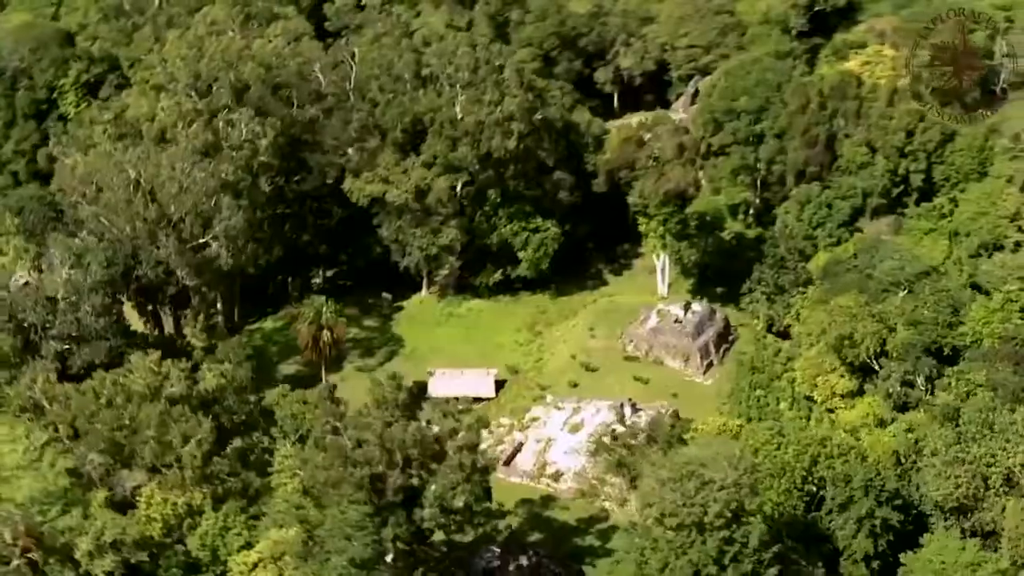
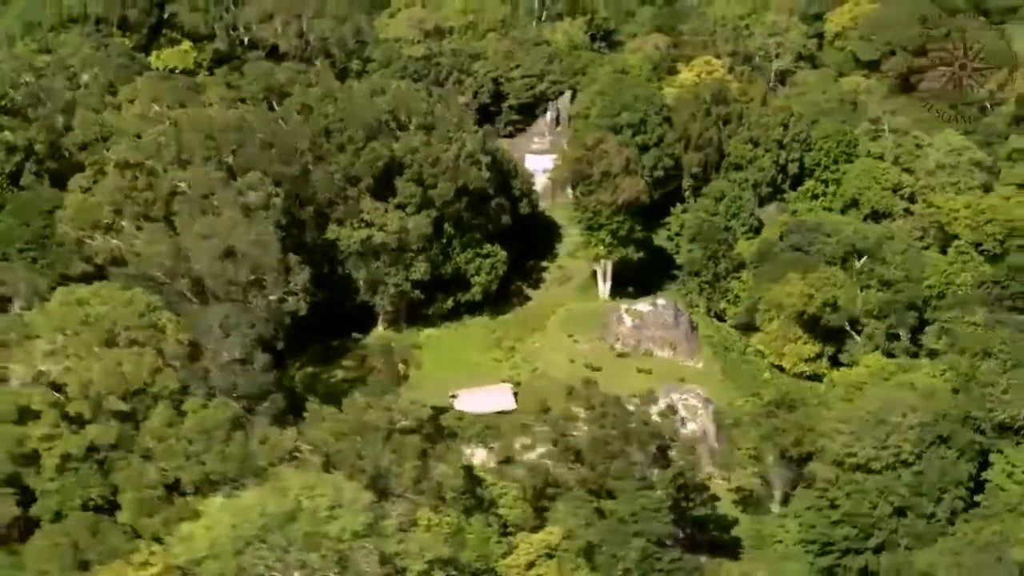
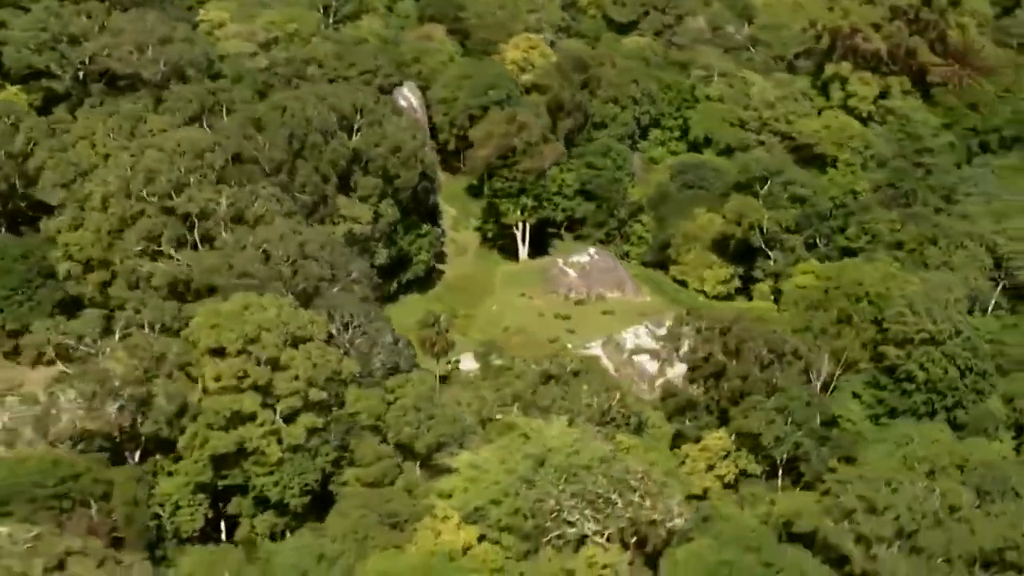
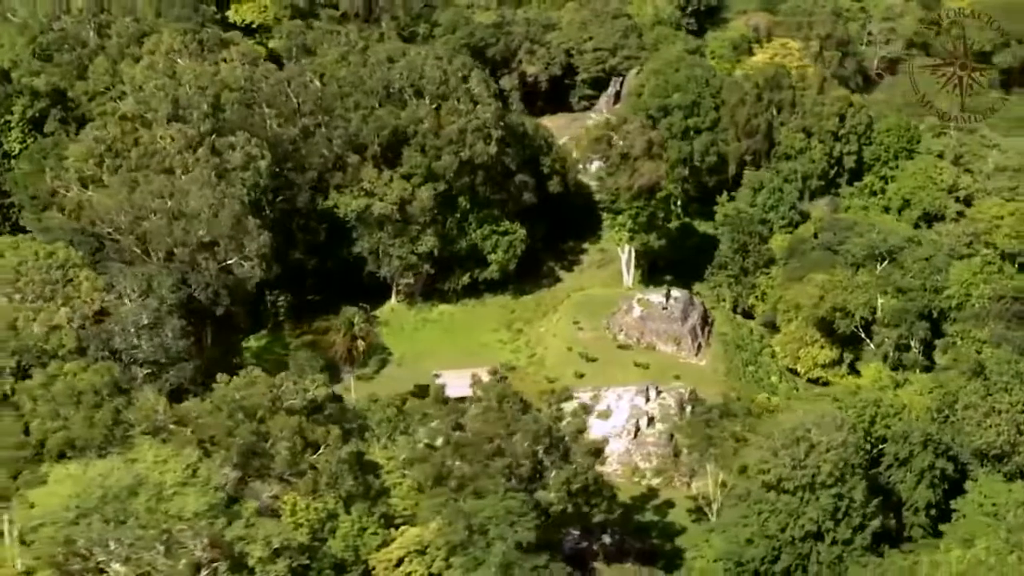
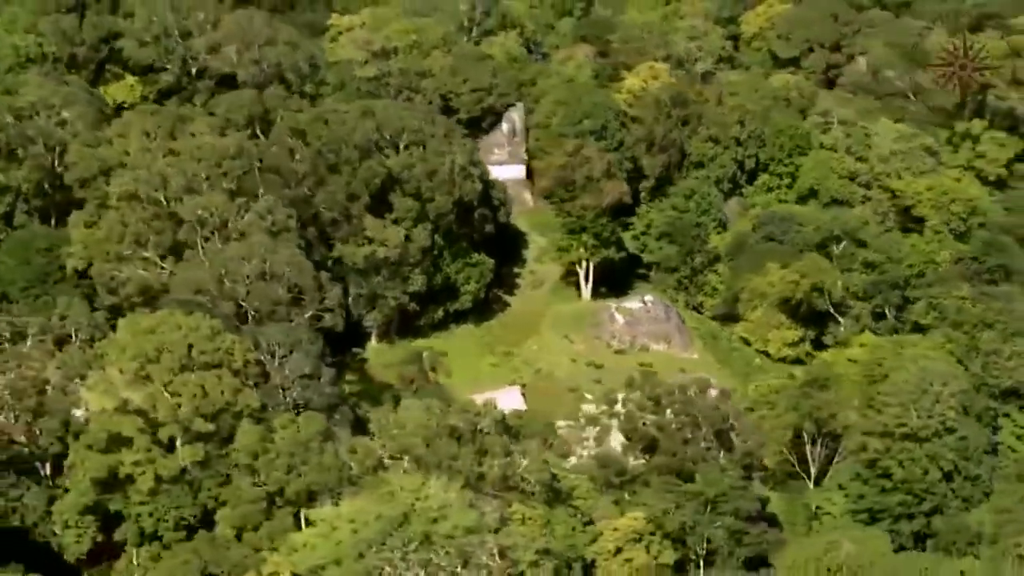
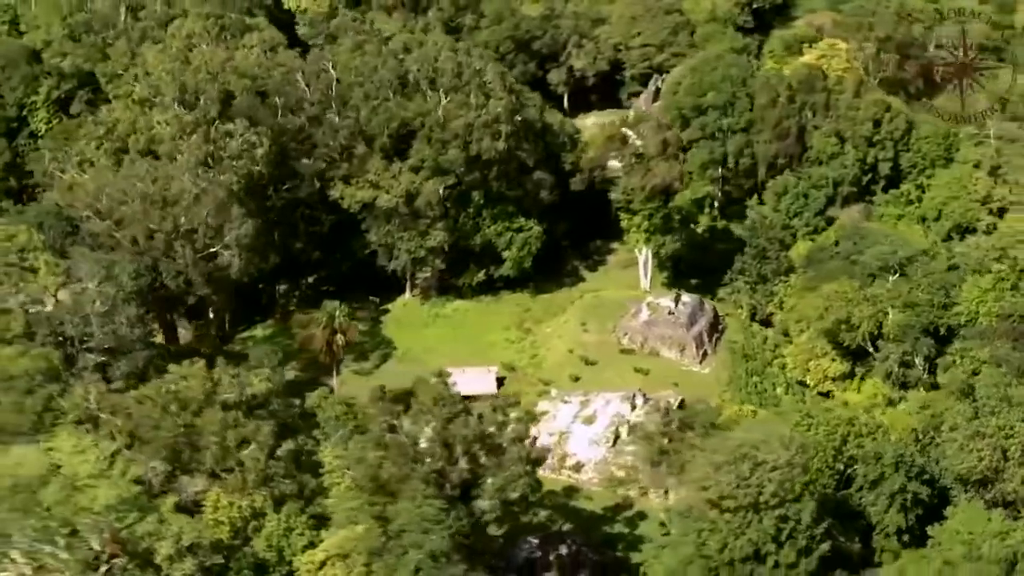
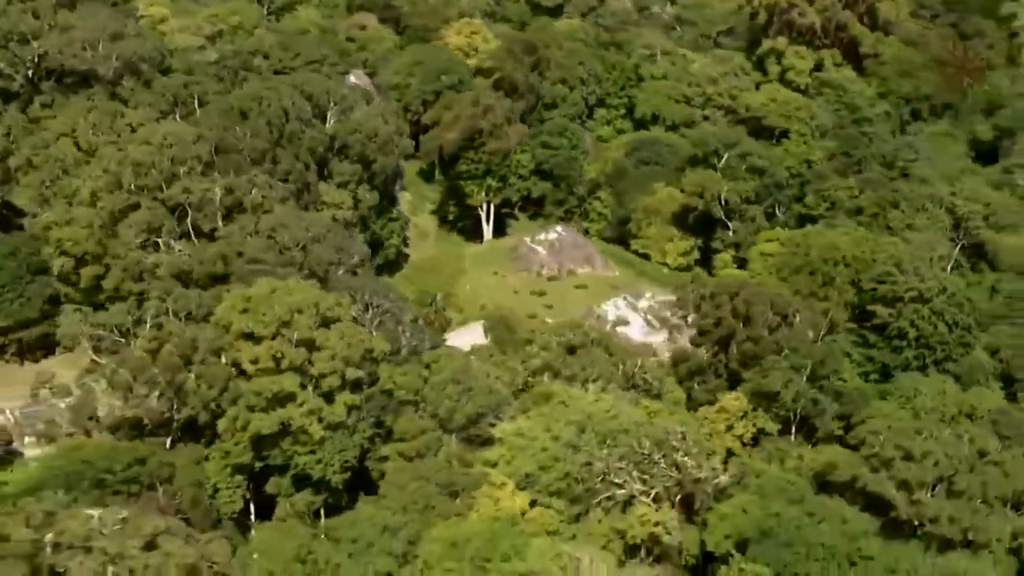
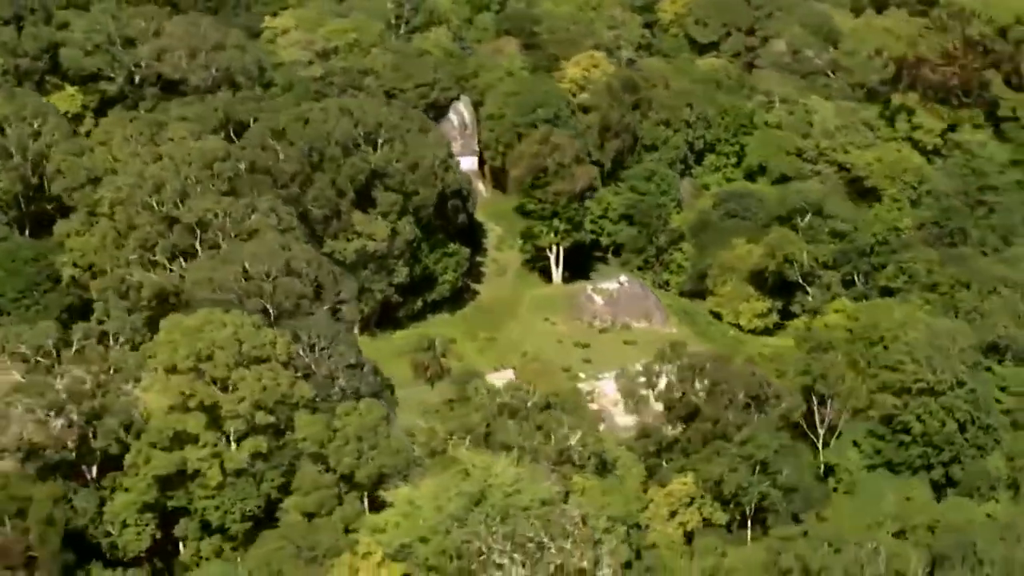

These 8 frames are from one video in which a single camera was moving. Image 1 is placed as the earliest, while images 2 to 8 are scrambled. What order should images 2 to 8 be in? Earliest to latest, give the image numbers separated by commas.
6, 4, 2, 5, 8, 3, 7
